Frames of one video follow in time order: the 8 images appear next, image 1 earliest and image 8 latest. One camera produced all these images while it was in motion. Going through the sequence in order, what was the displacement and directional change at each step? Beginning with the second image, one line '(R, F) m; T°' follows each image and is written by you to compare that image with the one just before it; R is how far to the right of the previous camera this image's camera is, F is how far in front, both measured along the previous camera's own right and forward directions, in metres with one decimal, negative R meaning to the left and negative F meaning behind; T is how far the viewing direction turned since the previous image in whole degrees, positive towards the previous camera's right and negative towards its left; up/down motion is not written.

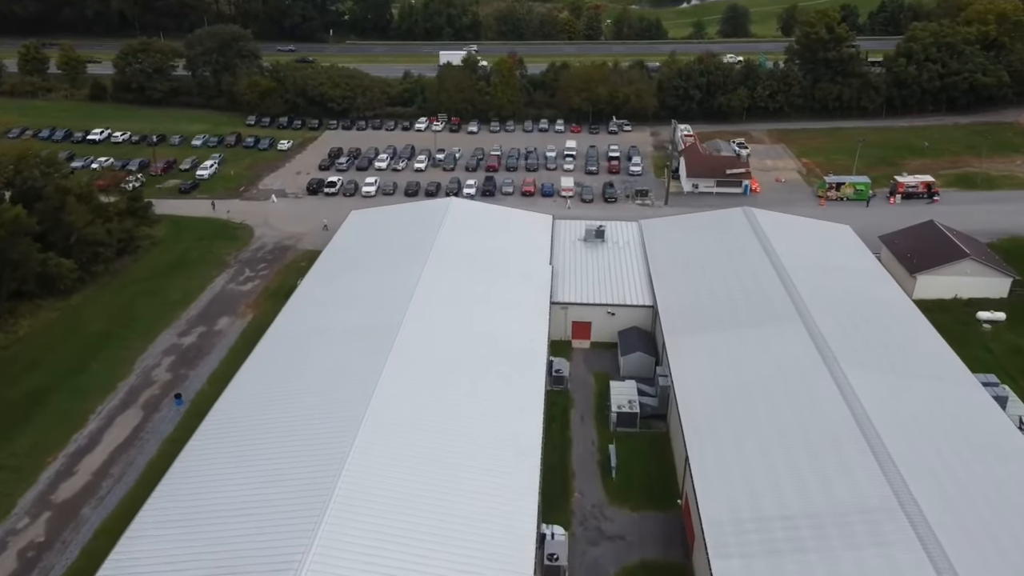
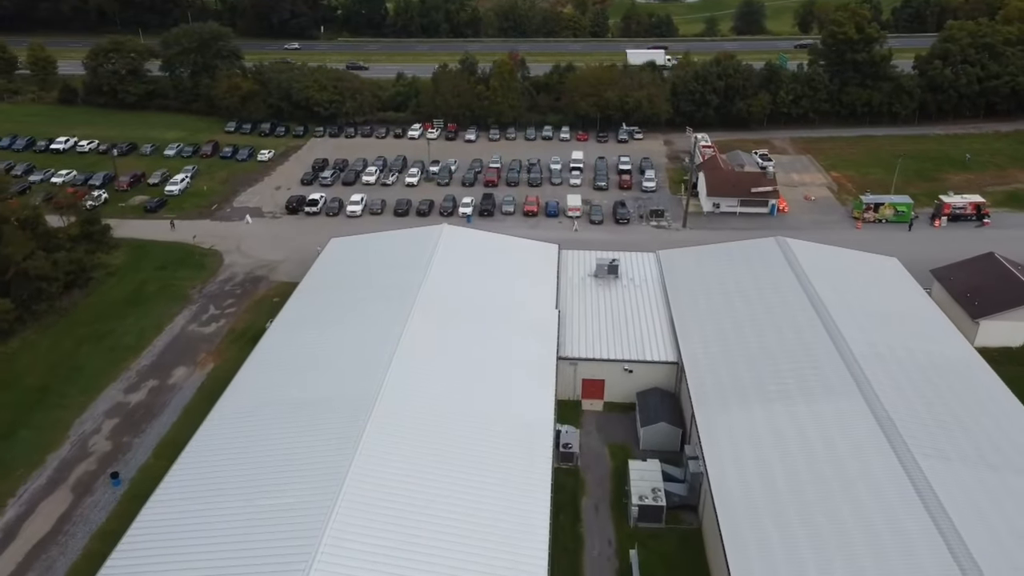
(+0.1, +5.3) m; 0°
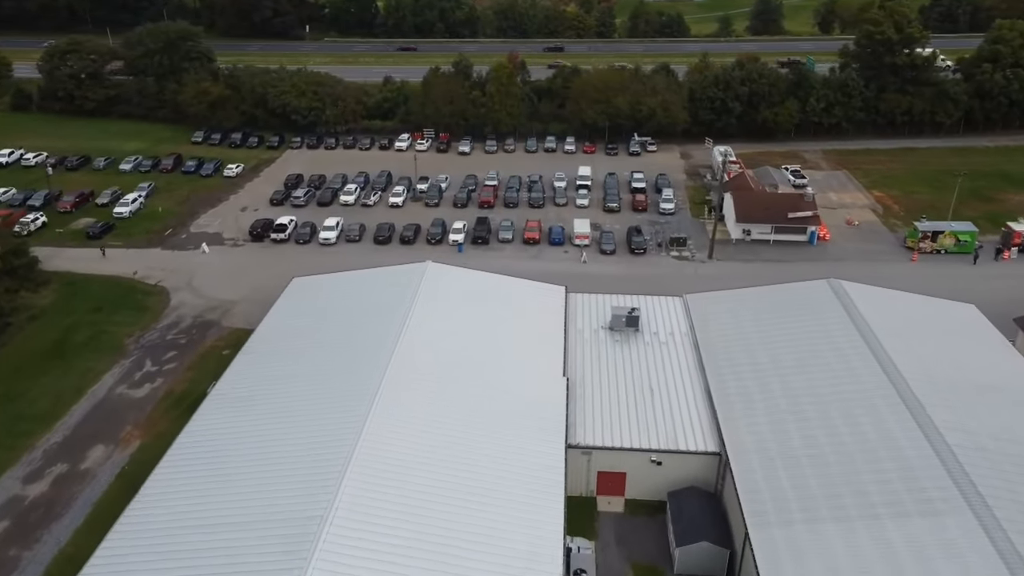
(+0.1, +6.6) m; 0°
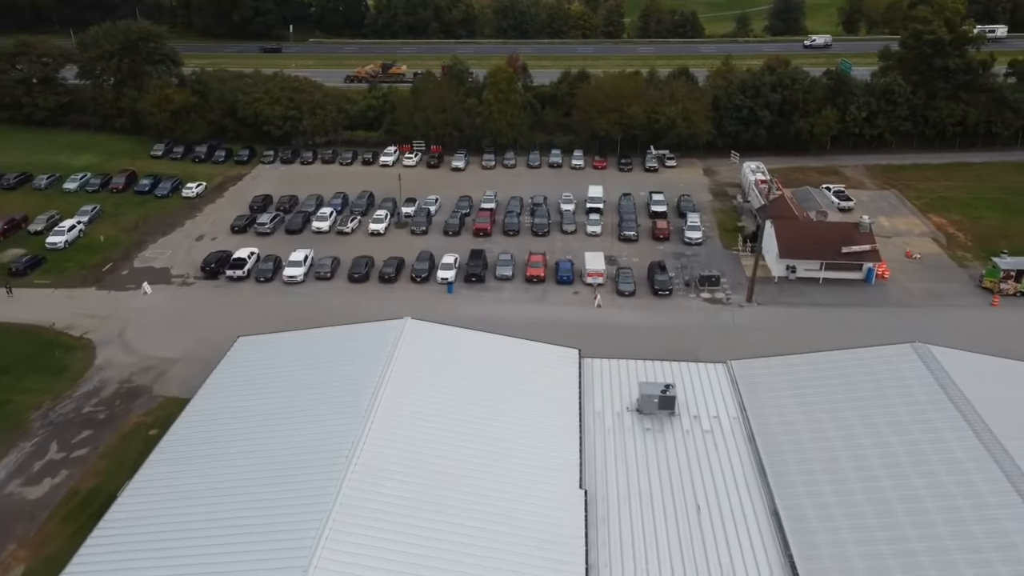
(0.0, +6.6) m; 0°
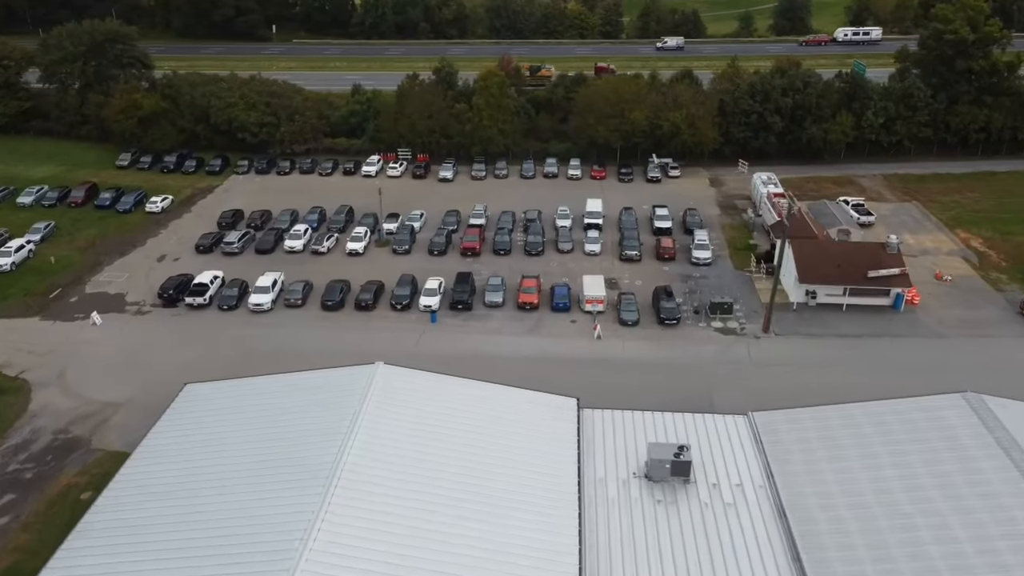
(+0.2, +3.5) m; 0°
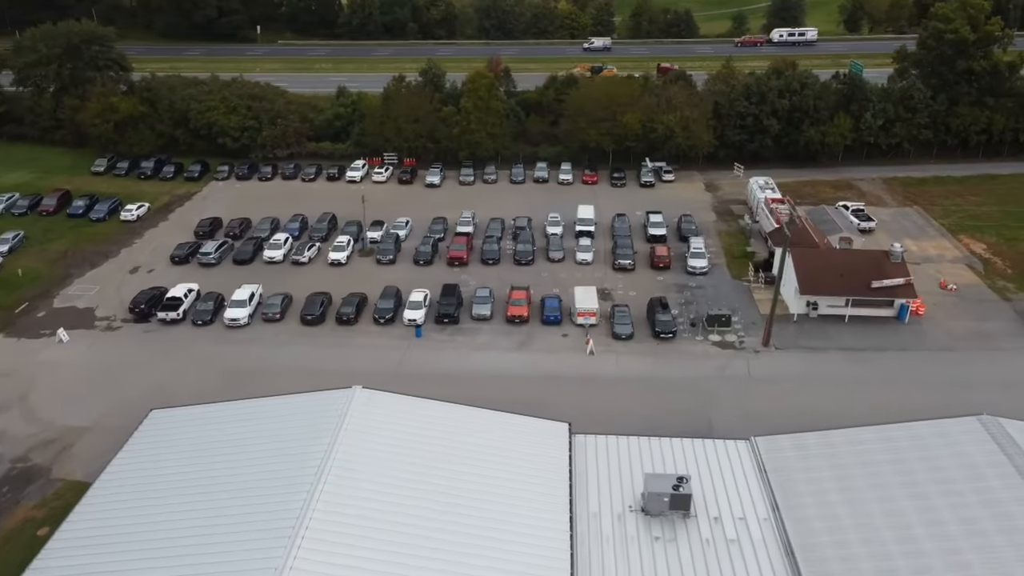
(+0.2, +1.4) m; +1°
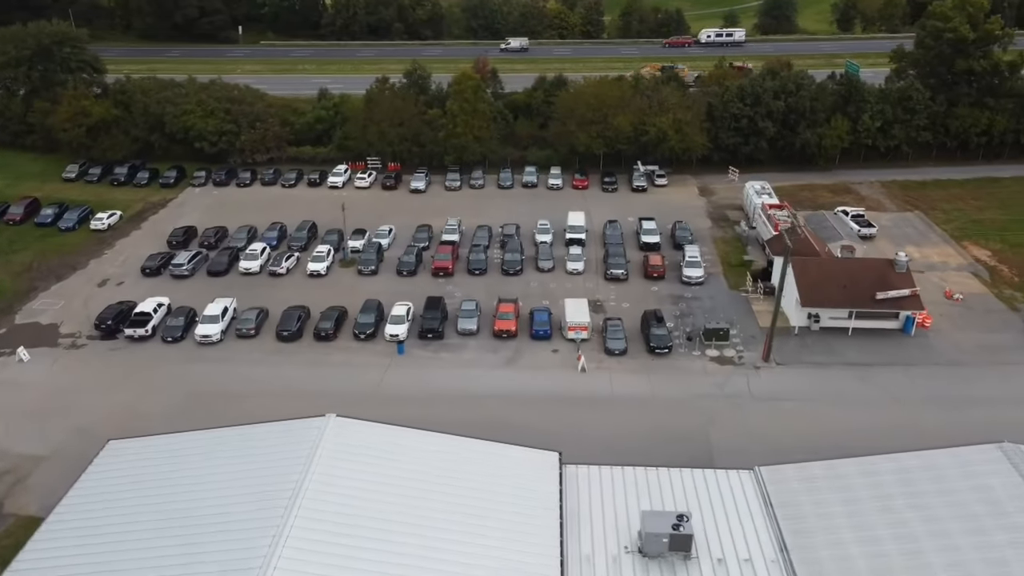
(+0.1, +1.5) m; +1°
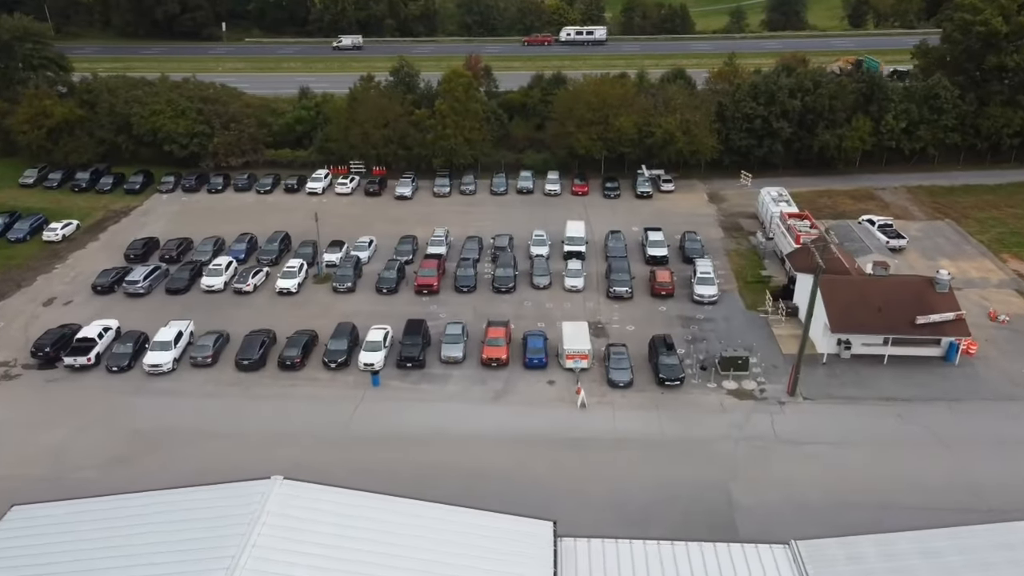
(+0.3, +3.4) m; 0°
